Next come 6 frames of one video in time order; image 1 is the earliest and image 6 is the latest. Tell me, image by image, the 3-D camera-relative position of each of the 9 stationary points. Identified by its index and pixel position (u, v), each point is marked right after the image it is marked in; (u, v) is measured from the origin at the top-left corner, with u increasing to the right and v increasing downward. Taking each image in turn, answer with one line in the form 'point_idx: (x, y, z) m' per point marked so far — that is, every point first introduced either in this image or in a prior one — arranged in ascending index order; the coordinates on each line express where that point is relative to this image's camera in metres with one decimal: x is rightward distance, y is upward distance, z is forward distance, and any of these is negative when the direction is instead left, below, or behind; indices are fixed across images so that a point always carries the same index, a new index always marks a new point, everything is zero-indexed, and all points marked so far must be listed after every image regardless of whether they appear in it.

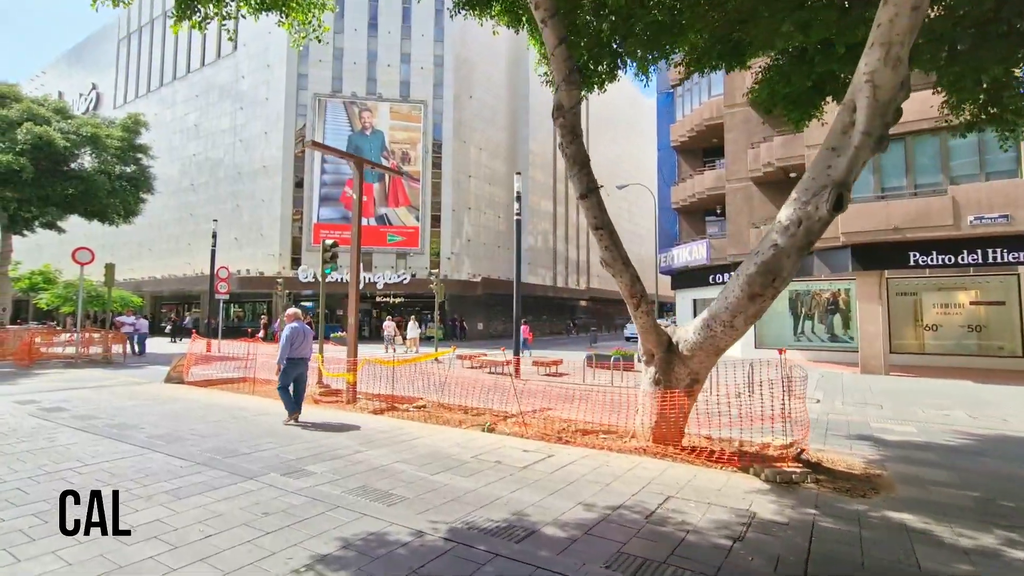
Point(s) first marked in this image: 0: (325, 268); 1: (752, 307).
0: (-4.3, +0.4, +11.6) m
1: (+2.6, -0.2, +5.5) m
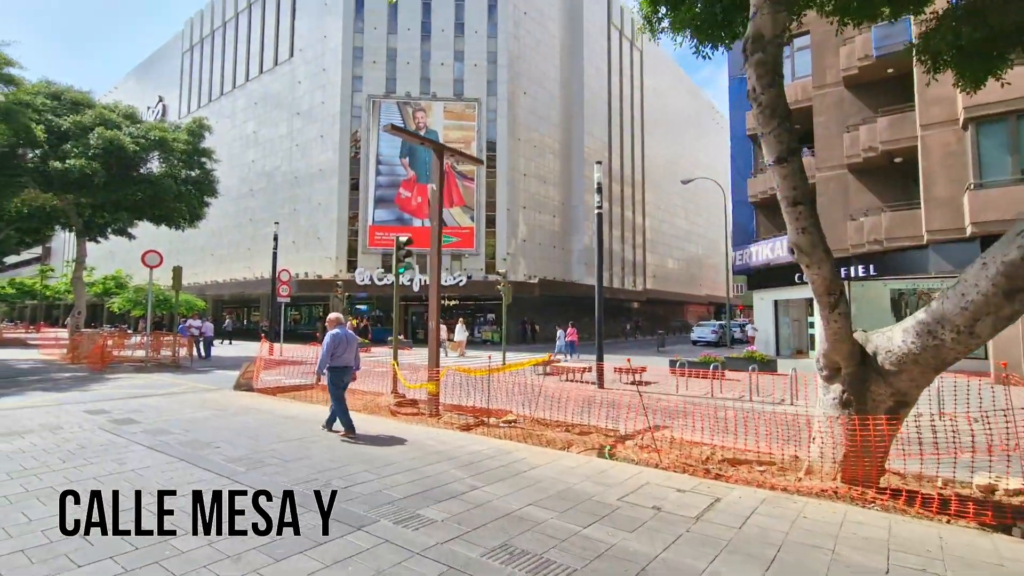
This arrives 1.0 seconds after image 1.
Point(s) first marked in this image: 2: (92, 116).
0: (-2.4, +0.4, +10.7) m
1: (+4.0, -0.2, +4.1) m
2: (-16.2, +6.7, +19.8) m
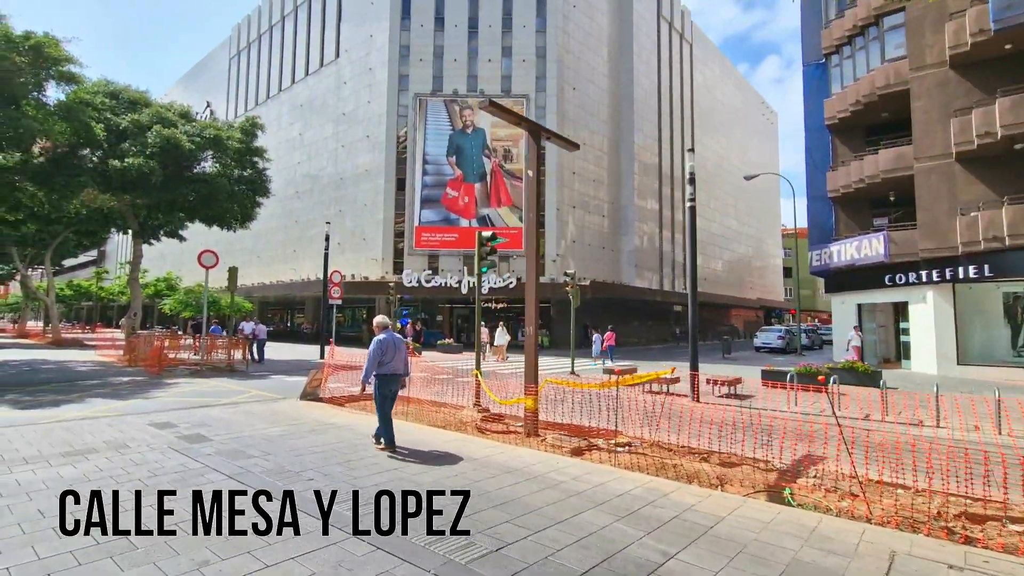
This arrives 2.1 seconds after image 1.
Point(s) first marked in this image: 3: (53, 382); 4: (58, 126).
0: (-0.6, +0.4, +9.6) m
1: (+5.4, -0.1, +2.6) m
2: (-13.8, +6.7, +19.5) m
3: (-11.1, -2.3, +12.3) m
4: (-14.4, +5.1, +16.3) m
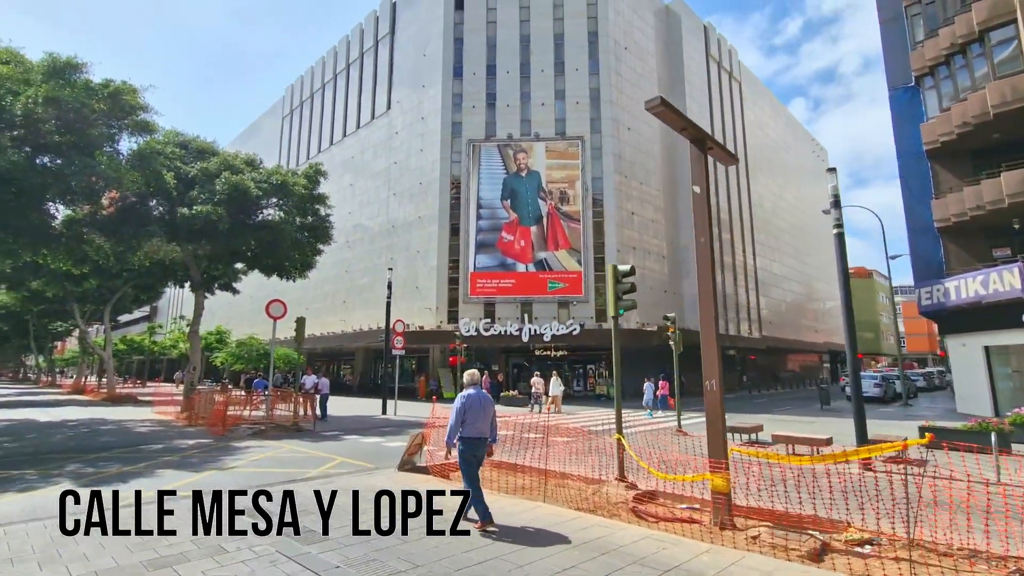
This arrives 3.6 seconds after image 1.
0: (+1.6, -0.3, +8.0) m
1: (+7.2, -0.1, +0.6) m
2: (-11.1, +4.7, +19.2) m
3: (-8.6, -3.4, +11.1) m
4: (-11.8, +3.5, +15.9) m
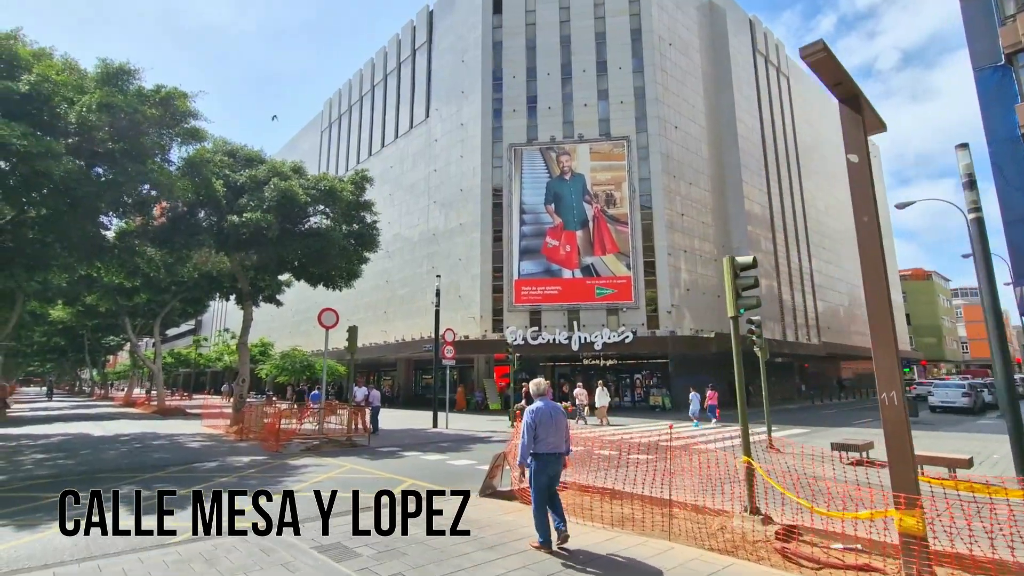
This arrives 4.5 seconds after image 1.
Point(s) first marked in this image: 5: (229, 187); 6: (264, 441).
0: (+3.0, -0.2, +6.8) m
1: (+8.1, +0.2, -0.9) m
2: (-9.1, +4.3, +18.9) m
3: (-7.0, -3.6, +10.4) m
4: (-10.1, +3.2, +15.5) m
5: (-10.3, +3.6, +18.4) m
6: (-7.2, -4.3, +14.7) m
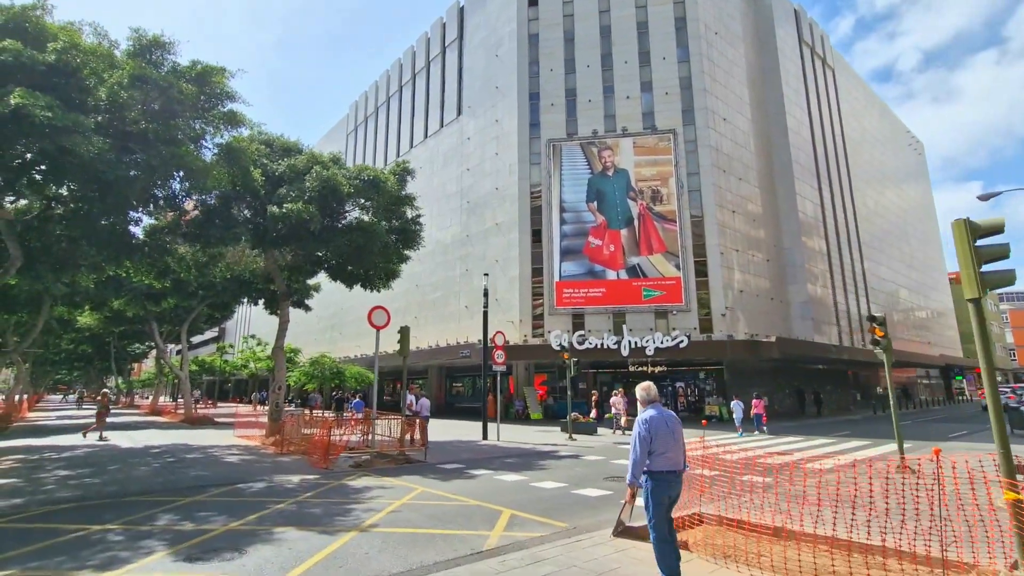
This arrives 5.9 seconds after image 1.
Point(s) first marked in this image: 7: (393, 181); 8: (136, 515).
0: (+4.6, 0.0, +5.0) m
1: (+9.4, +0.6, -2.8) m
2: (-7.1, +4.4, +17.5) m
3: (-5.3, -3.5, +8.9) m
4: (-8.2, +3.2, +14.2) m
5: (-8.3, +3.7, +17.1) m
6: (-5.3, -4.2, +13.1) m
7: (-4.6, +3.9, +19.0) m
8: (-5.1, -3.1, +6.8) m
